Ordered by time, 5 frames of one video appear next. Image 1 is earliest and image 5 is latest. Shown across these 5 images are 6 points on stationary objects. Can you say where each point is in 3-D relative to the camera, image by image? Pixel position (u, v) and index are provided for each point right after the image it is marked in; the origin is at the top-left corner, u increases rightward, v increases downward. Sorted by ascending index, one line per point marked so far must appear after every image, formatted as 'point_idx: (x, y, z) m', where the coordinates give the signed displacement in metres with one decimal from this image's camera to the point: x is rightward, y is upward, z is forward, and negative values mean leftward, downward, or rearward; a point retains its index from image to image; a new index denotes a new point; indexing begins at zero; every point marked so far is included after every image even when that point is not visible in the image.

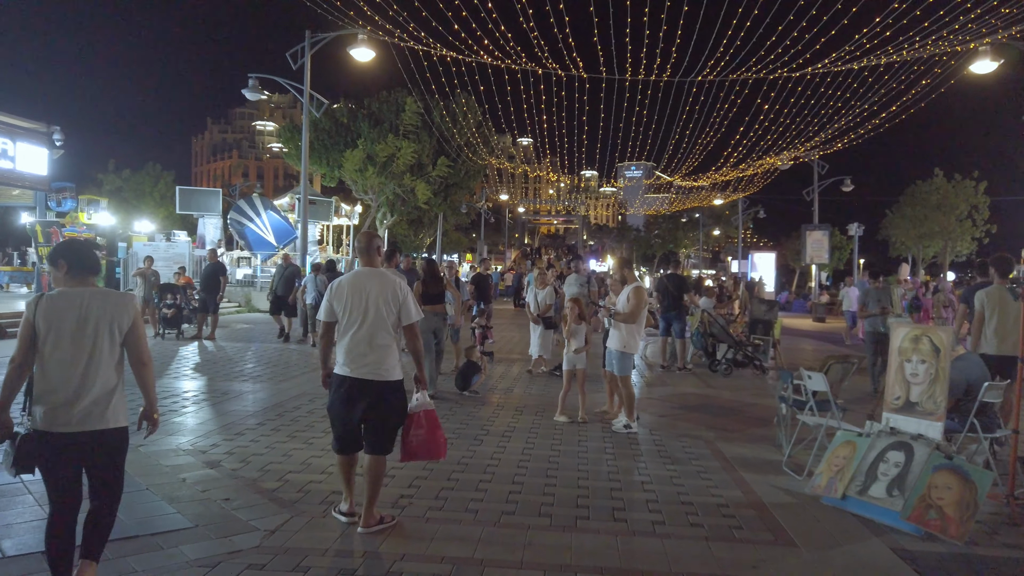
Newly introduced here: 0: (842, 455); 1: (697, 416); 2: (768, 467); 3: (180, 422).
0: (+2.3, -1.2, +5.4) m
1: (+2.0, -1.4, +8.4) m
2: (+2.1, -1.4, +6.2) m
3: (-3.2, -1.3, +7.5) m
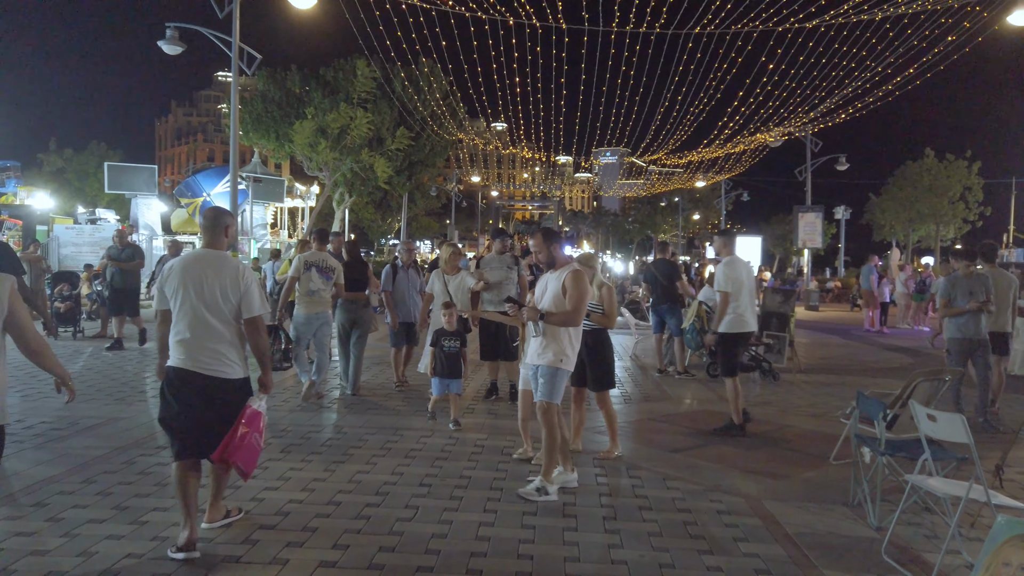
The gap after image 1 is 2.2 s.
0: (+2.1, -1.1, +3.1) m
1: (+1.7, -1.3, +6.1) m
2: (+1.8, -1.4, +3.9) m
3: (-3.6, -1.2, +5.1) m
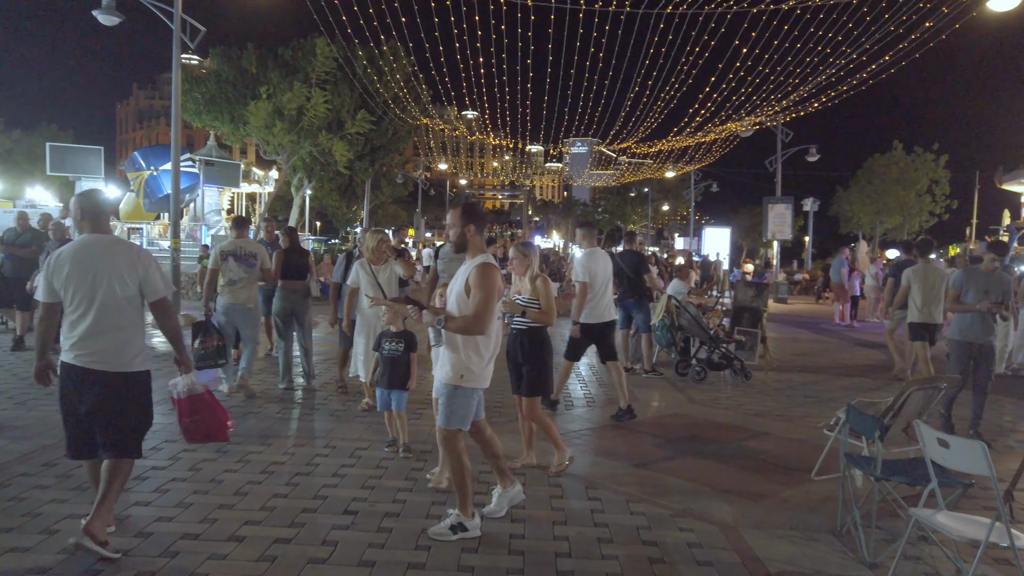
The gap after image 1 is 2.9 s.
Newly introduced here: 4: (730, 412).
0: (+1.8, -1.1, +2.5) m
1: (+1.3, -1.3, +5.5) m
2: (+1.5, -1.4, +3.3) m
3: (-3.9, -1.2, +4.2) m
4: (+2.1, -1.2, +7.5) m
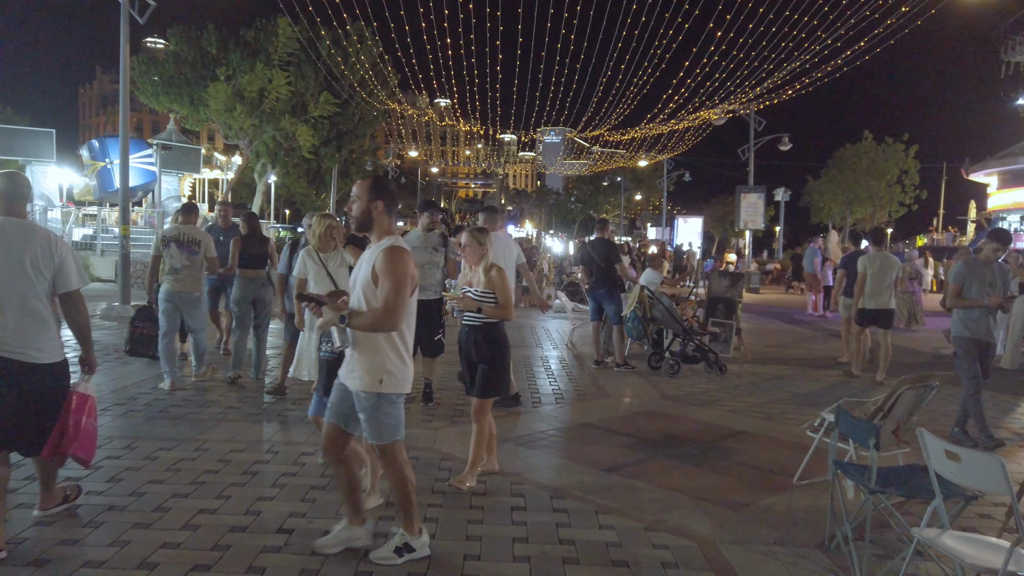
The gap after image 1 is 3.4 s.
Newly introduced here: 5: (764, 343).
0: (+1.6, -1.1, +2.1) m
1: (+1.0, -1.2, +5.1) m
2: (+1.3, -1.3, +2.9) m
3: (-4.1, -1.1, +3.7) m
4: (+1.8, -1.1, +7.1) m
5: (+4.0, -0.9, +12.2) m
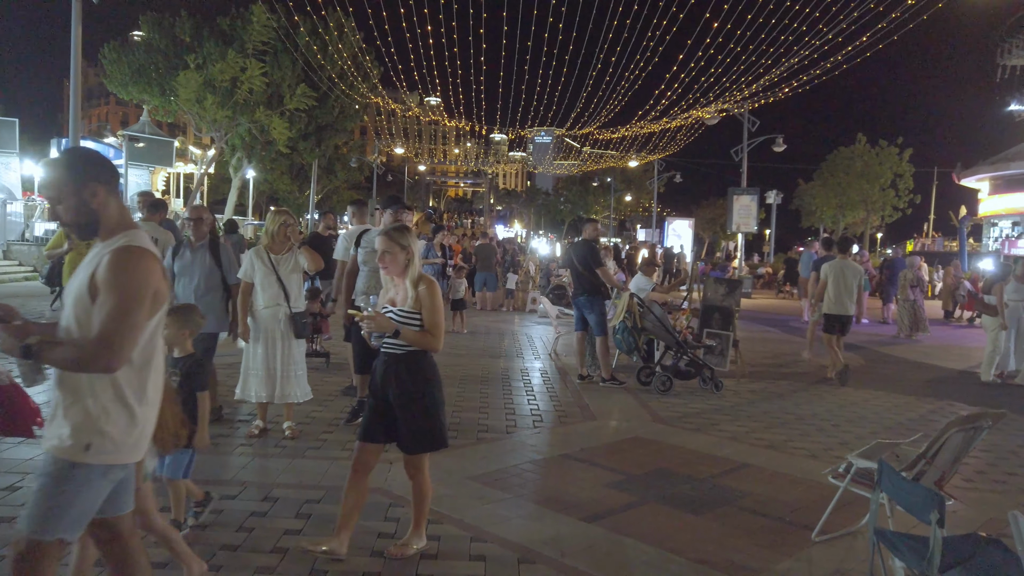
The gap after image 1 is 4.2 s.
0: (+1.5, -1.2, +1.3) m
1: (+0.8, -1.3, +4.3) m
2: (+1.1, -1.4, +2.1) m
3: (-4.3, -1.2, +2.7) m
4: (+1.6, -1.2, +6.3) m
5: (+3.7, -1.0, +11.5) m
